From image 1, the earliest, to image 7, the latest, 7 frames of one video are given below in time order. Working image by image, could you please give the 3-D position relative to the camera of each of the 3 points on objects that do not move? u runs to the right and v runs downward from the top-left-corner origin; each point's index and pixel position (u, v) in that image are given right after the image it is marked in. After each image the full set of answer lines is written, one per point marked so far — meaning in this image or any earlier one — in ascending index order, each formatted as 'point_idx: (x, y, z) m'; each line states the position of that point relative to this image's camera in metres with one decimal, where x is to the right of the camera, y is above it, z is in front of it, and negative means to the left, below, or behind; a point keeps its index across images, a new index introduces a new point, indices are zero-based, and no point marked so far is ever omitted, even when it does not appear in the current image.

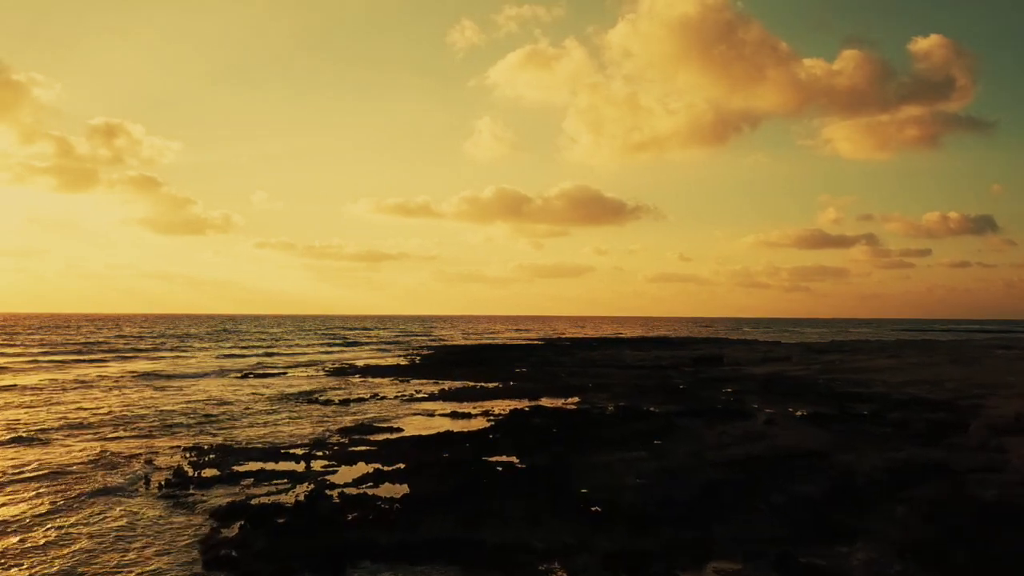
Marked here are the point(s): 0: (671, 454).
0: (+4.6, -4.8, +17.7) m
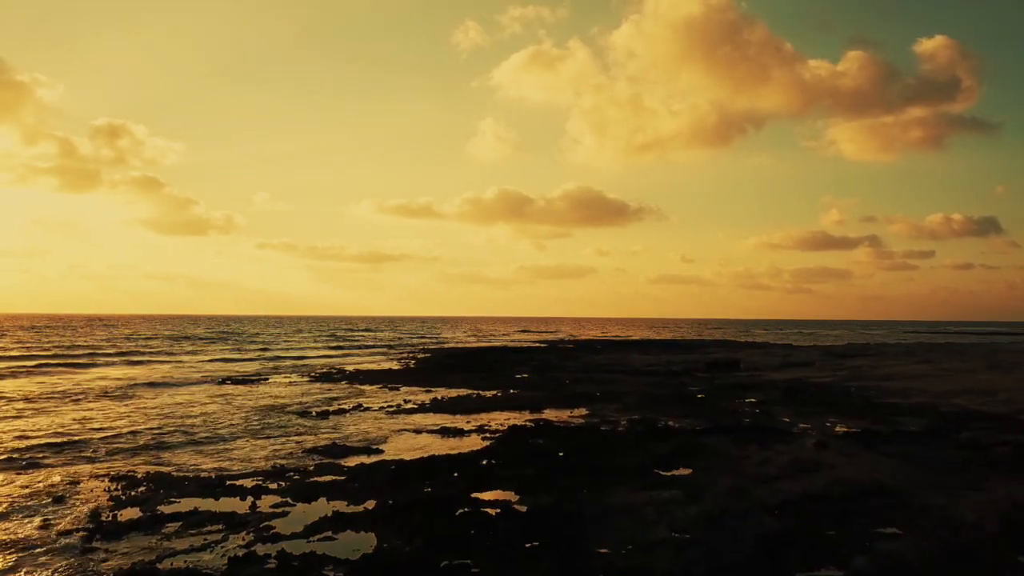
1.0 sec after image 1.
0: (+4.5, -4.7, +14.1) m
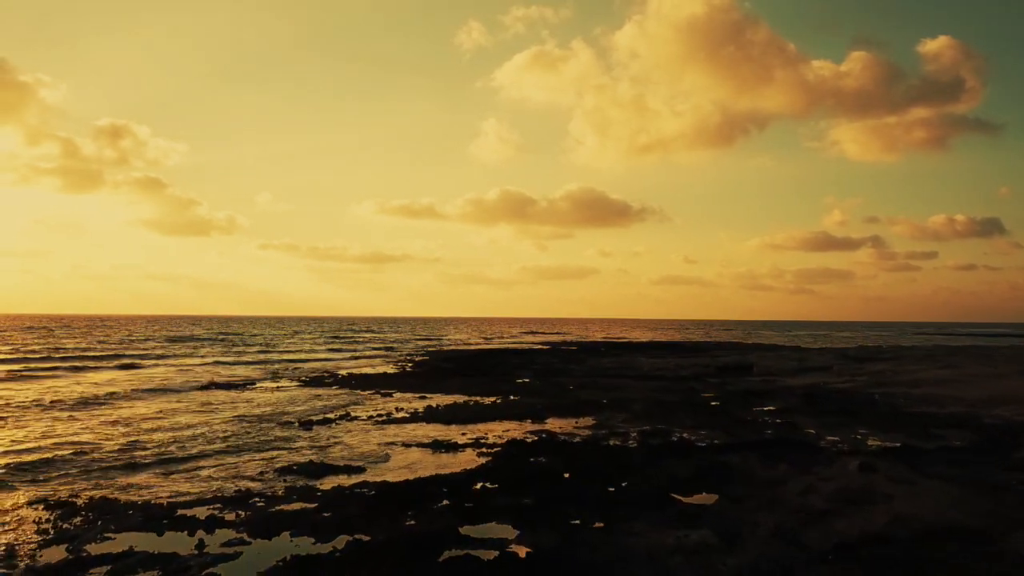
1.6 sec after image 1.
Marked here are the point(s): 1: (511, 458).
0: (+4.4, -4.6, +11.7) m
1: (0.0, -5.3, +19.2) m
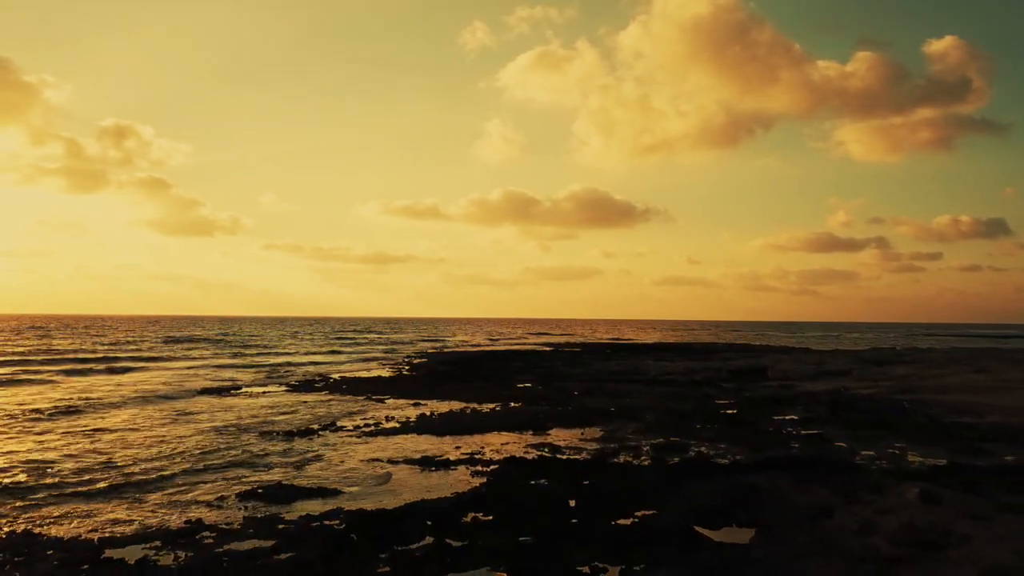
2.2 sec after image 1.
0: (+4.3, -4.6, +9.3) m
1: (-0.1, -5.2, +16.8) m
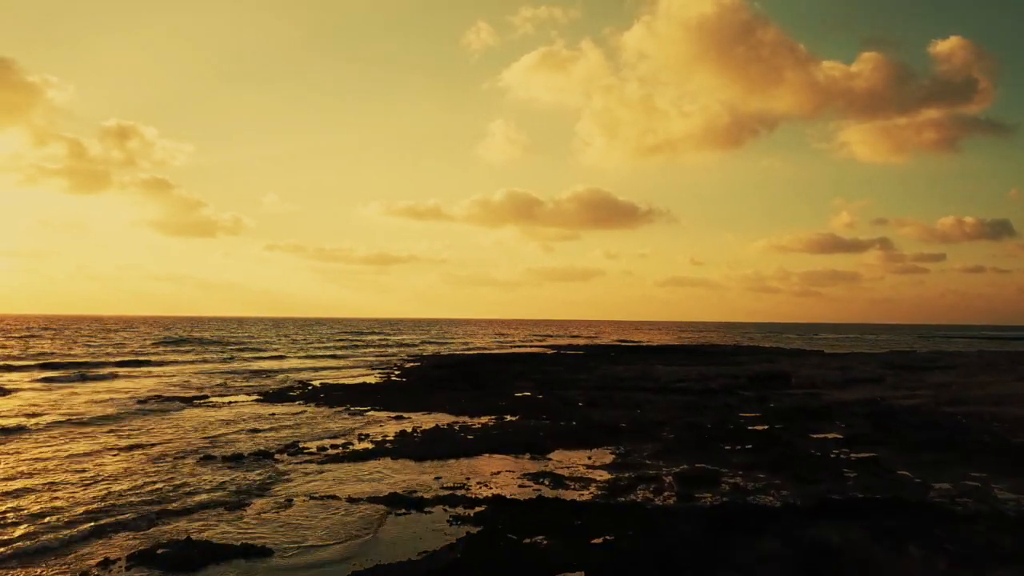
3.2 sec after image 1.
0: (+4.1, -4.4, +5.2) m
1: (-0.3, -5.0, +12.7) m
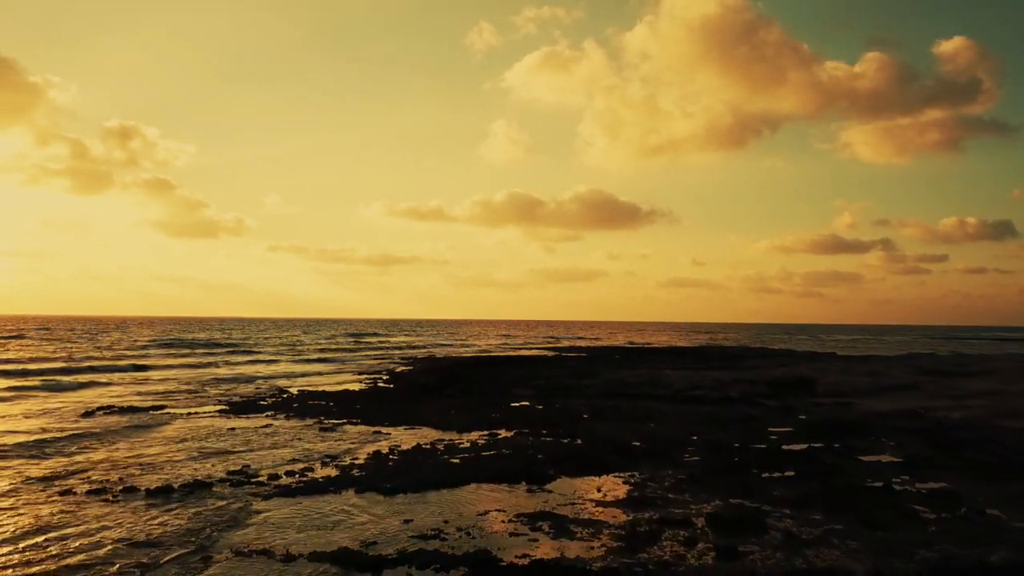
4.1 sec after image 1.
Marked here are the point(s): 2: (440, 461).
0: (+3.8, -4.2, +1.4) m
1: (-0.6, -4.9, +8.9) m
2: (-2.3, -5.6, +20.1) m
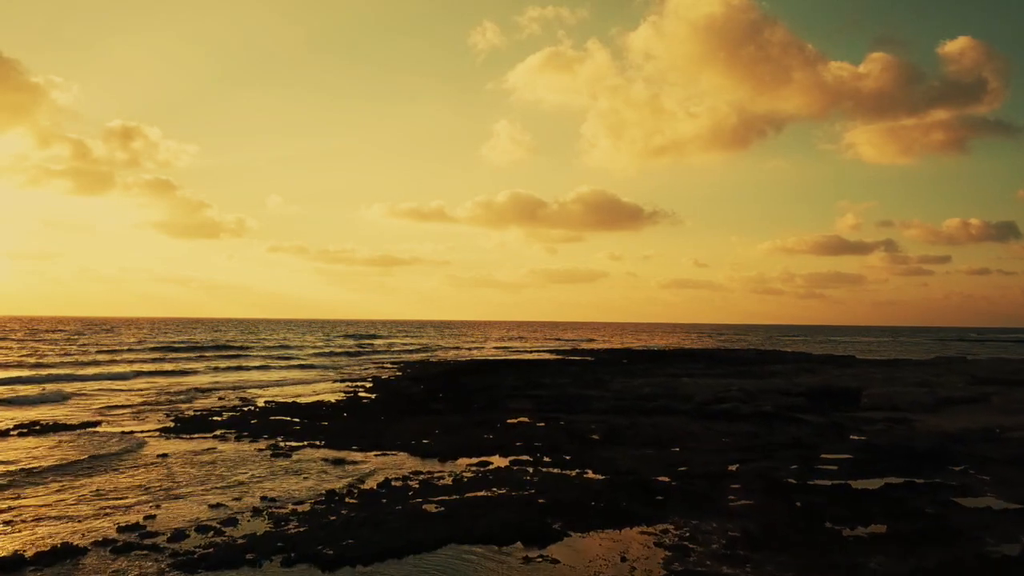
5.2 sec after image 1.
0: (+3.5, -4.0, -3.5) m
1: (-0.8, -4.6, +4.0) m
2: (-2.5, -5.4, +15.2) m
